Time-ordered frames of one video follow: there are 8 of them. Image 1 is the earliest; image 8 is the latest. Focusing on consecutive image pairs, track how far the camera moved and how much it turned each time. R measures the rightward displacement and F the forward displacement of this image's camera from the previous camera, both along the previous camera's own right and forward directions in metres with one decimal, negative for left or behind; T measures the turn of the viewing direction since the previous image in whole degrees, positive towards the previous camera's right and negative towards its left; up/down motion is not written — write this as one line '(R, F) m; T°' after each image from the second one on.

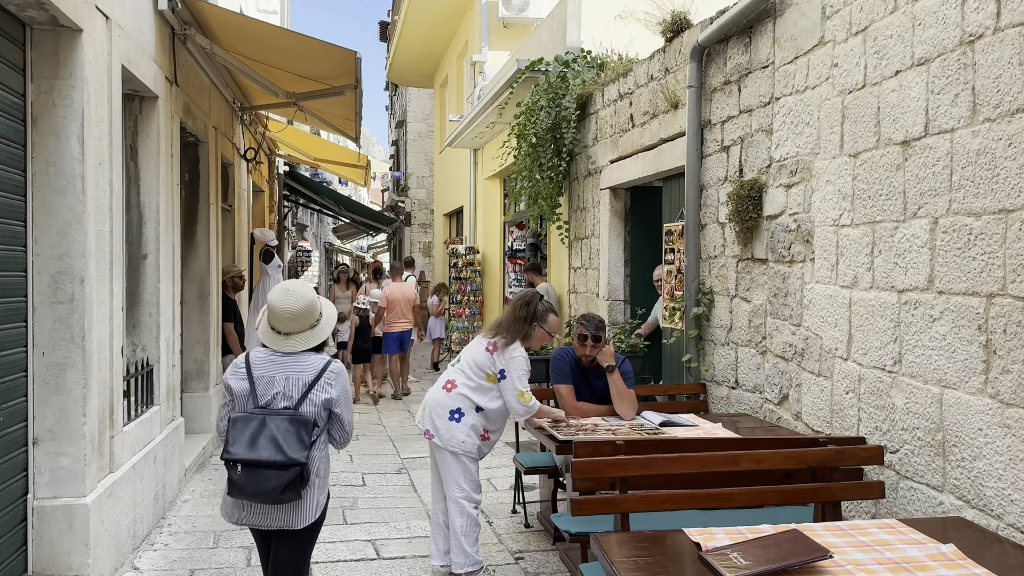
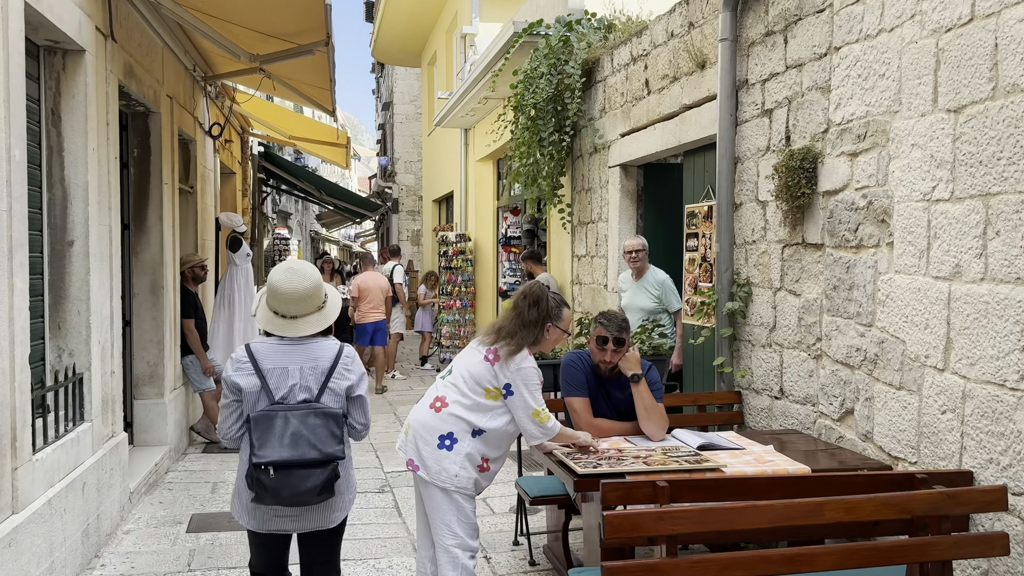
(-0.1, +0.8) m; +1°
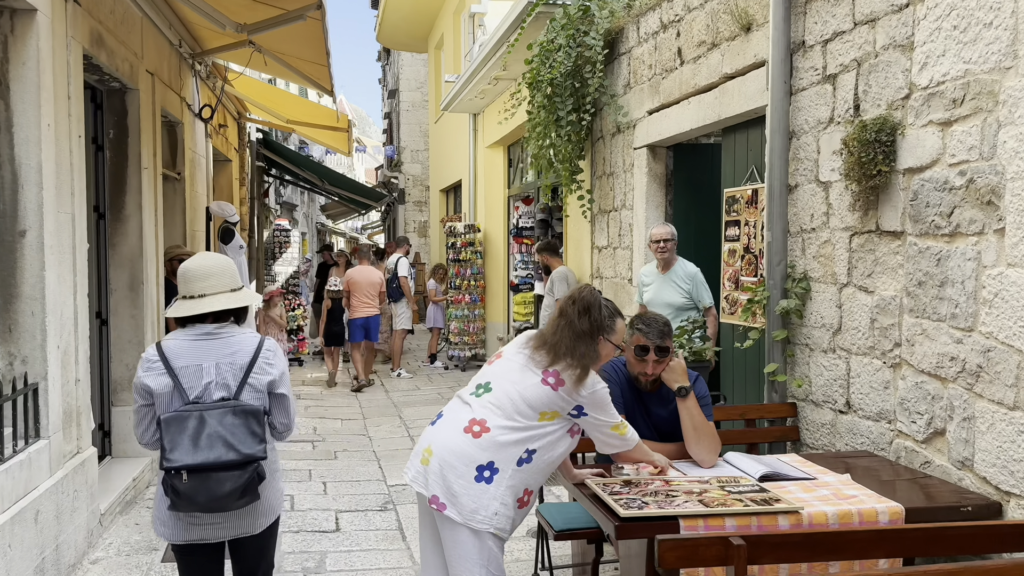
(-0.1, +0.6) m; -1°
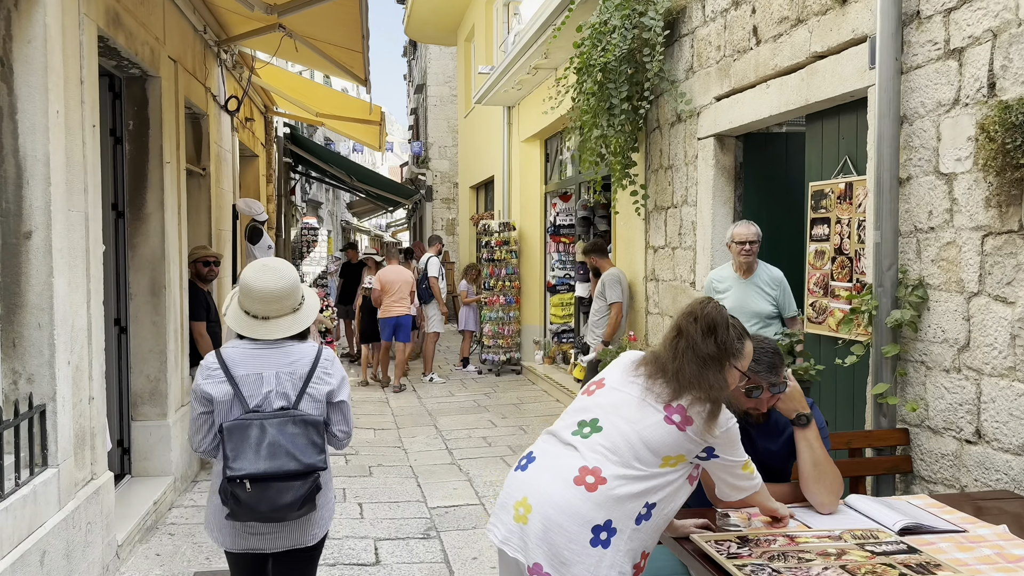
(-0.2, +0.5) m; -2°
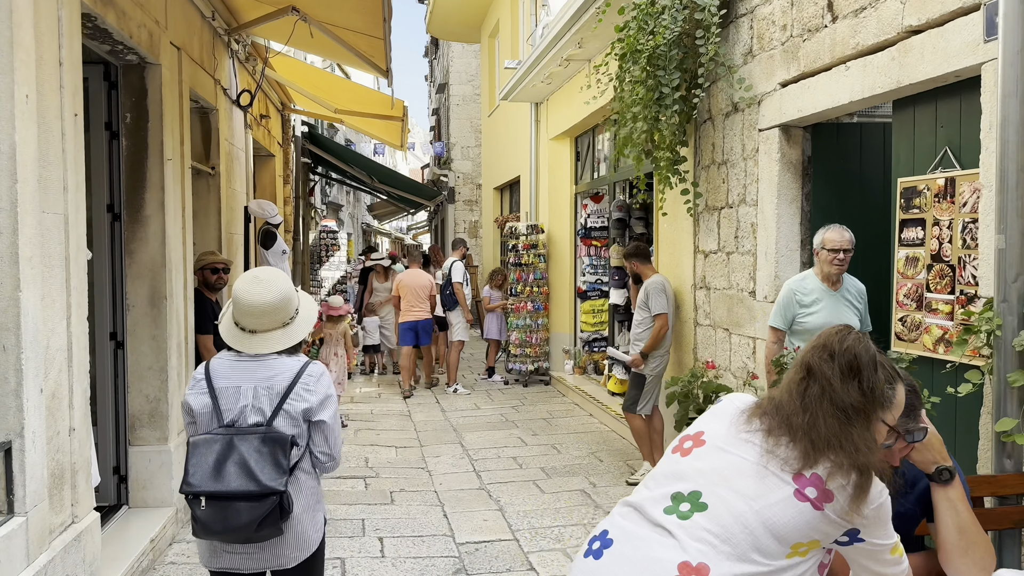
(-0.1, +0.5) m; -1°
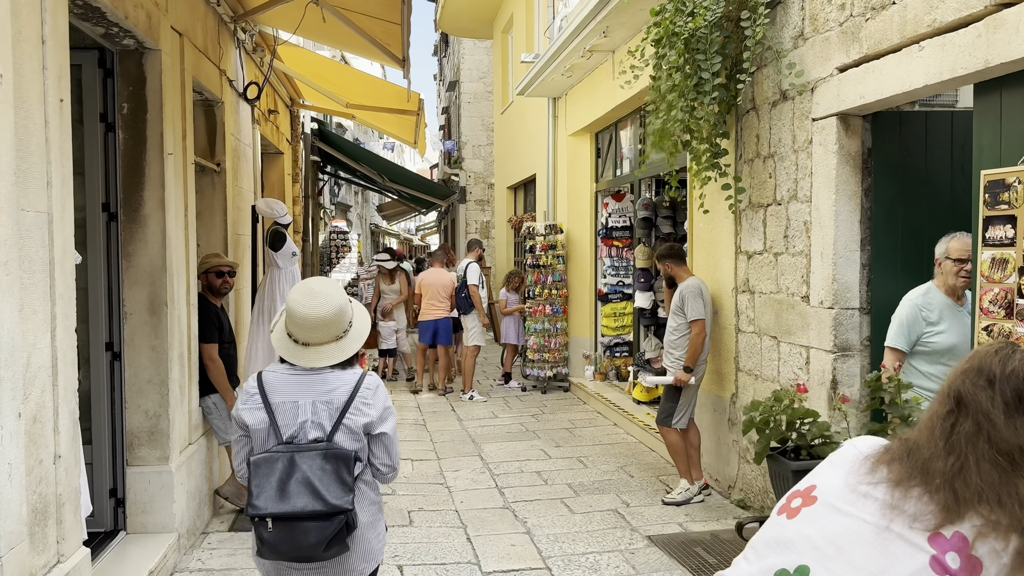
(-0.1, +0.4) m; 0°
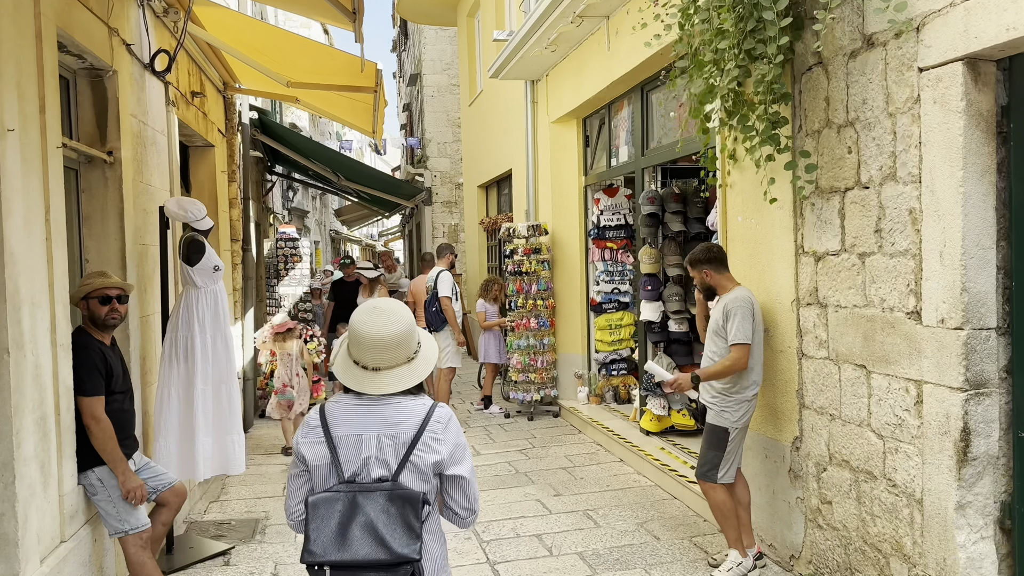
(-0.1, +1.2) m; +3°
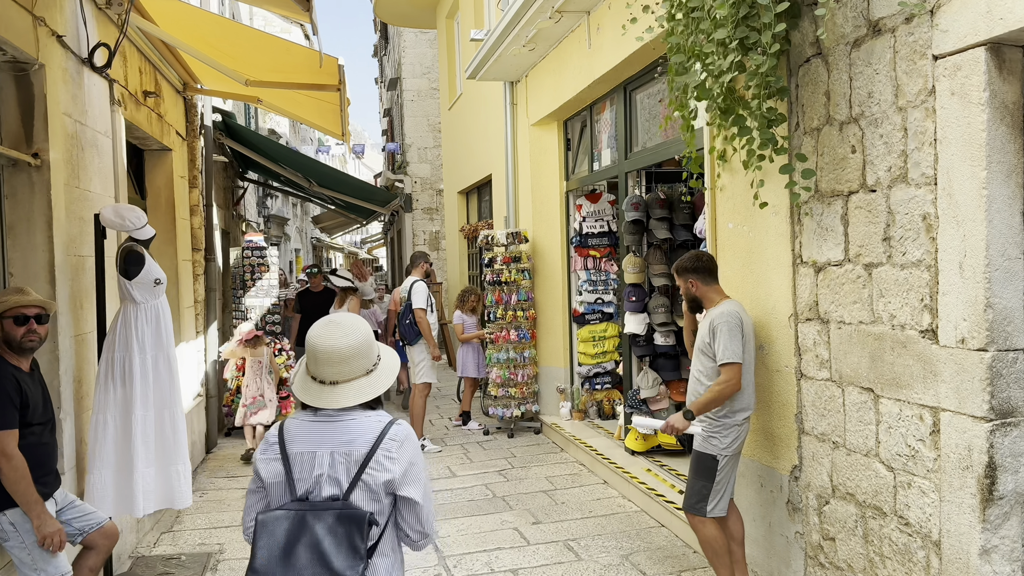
(+0.1, +0.4) m; +1°
